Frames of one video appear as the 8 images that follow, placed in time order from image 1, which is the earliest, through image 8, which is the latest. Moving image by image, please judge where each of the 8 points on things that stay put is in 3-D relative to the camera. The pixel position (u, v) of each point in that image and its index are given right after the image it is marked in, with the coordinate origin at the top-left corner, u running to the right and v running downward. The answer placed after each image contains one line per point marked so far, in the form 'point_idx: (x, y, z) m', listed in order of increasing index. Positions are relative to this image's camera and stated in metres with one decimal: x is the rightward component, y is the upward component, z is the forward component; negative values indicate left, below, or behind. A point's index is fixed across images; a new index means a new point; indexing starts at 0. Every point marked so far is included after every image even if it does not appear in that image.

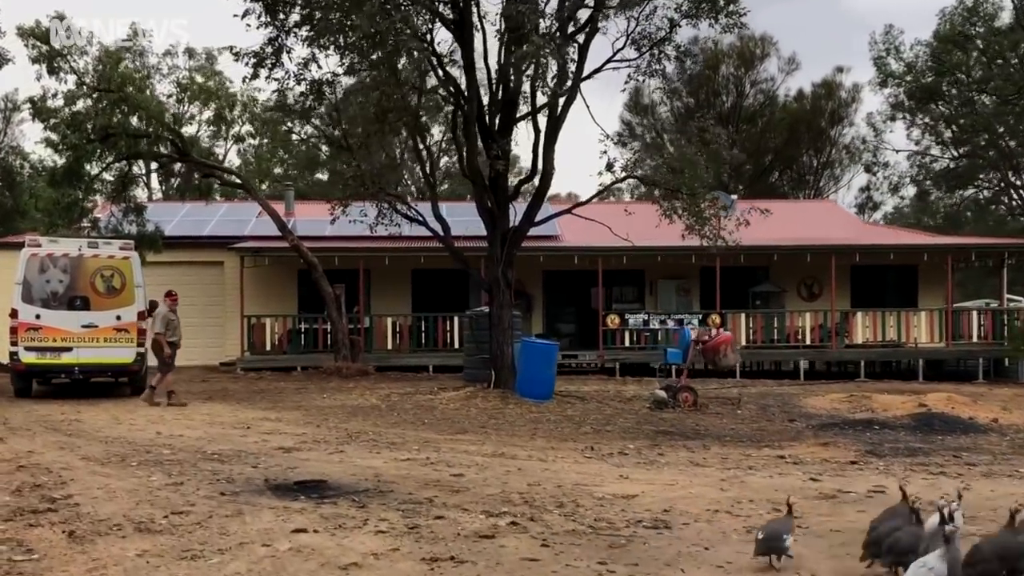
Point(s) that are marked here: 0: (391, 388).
0: (-1.8, -1.5, +16.0) m
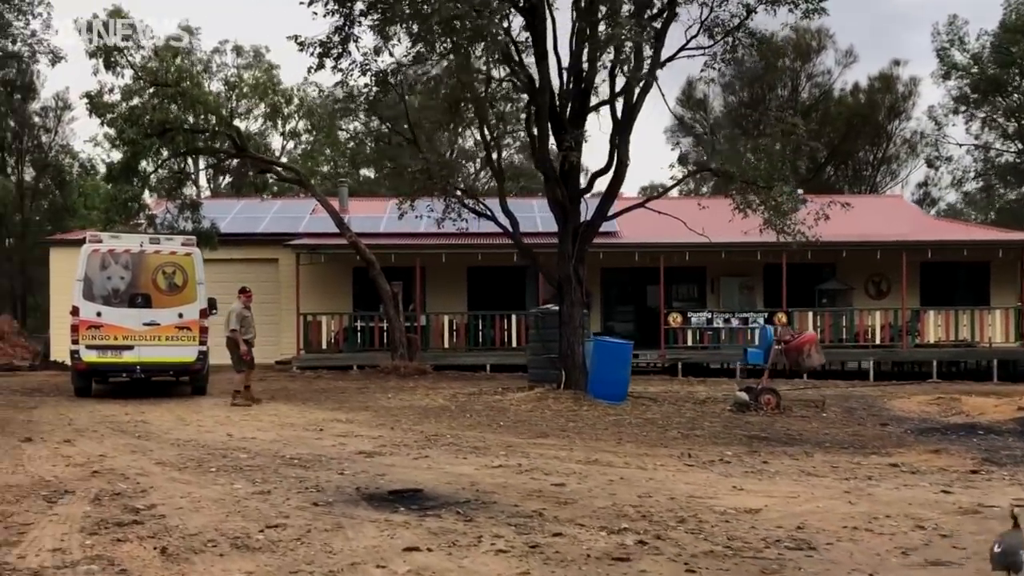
0: (-0.8, -1.5, +15.6) m
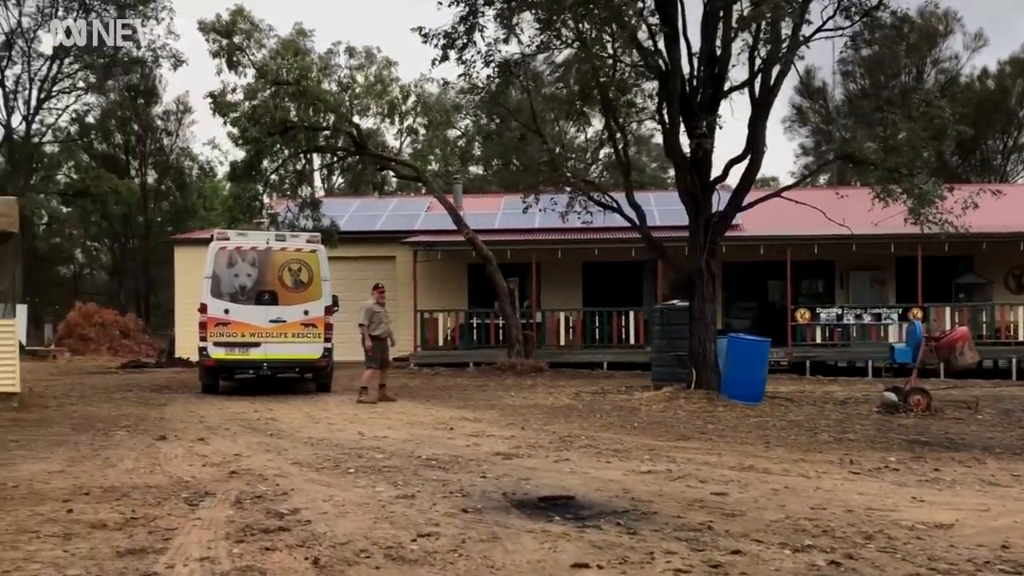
0: (+0.9, -1.4, +15.2) m
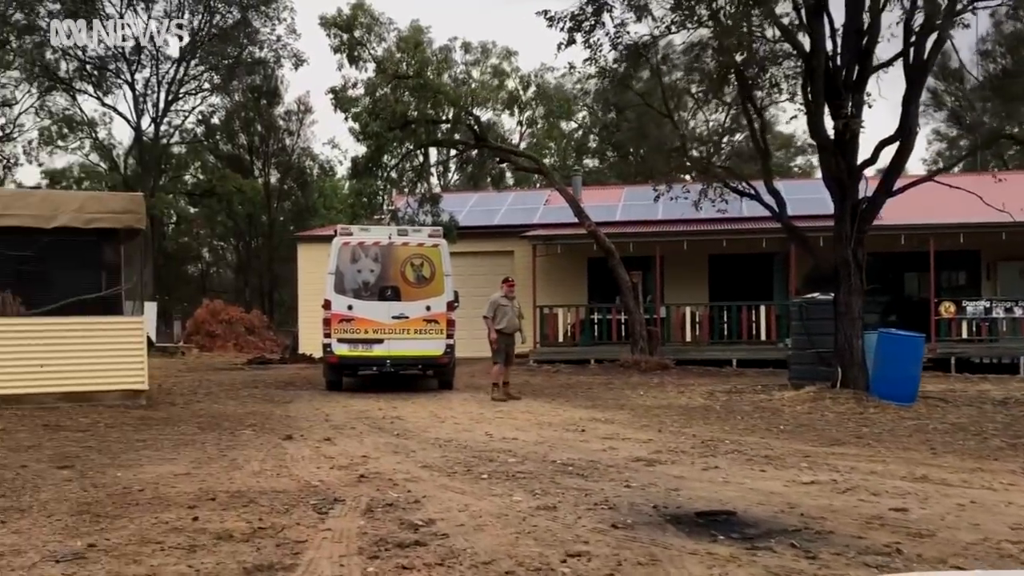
0: (+2.7, -1.3, +14.5) m
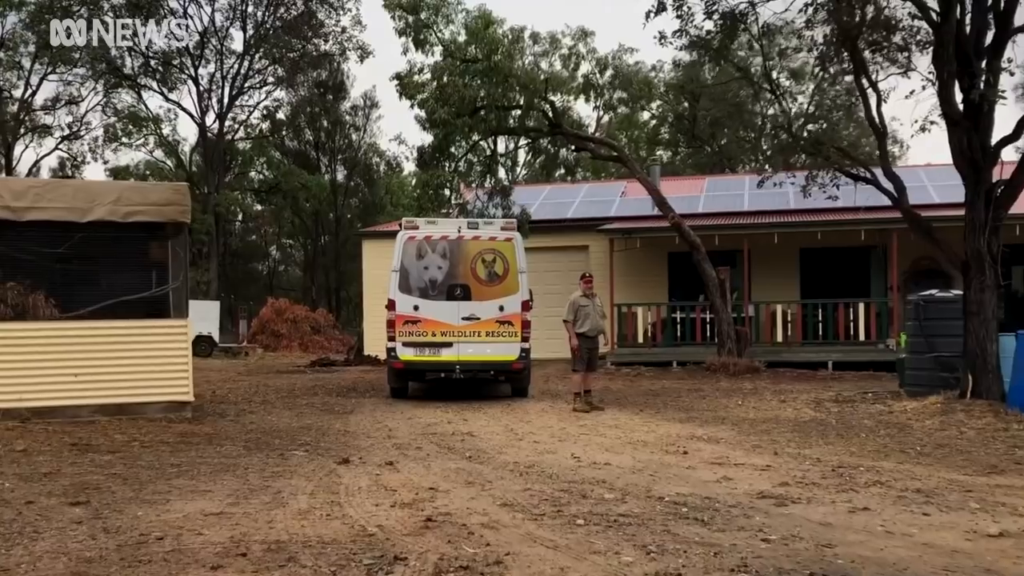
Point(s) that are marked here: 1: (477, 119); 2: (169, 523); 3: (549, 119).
0: (+3.7, -1.3, +13.1) m
1: (-0.5, +2.6, +16.0) m
2: (-1.6, -1.1, +5.1) m
3: (+0.6, +2.7, +16.8) m
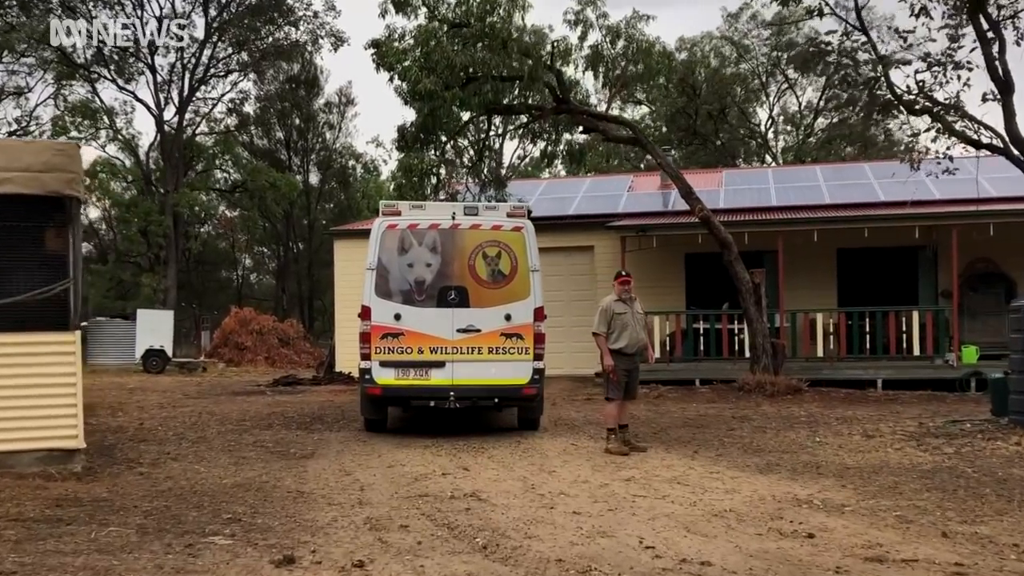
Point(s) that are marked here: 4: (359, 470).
0: (+3.7, -1.3, +10.6) m
1: (-0.5, +2.5, +13.4) m
2: (-1.4, -1.1, +2.5) m
3: (+0.6, +2.6, +14.2) m
4: (-1.1, -1.2, +7.2) m
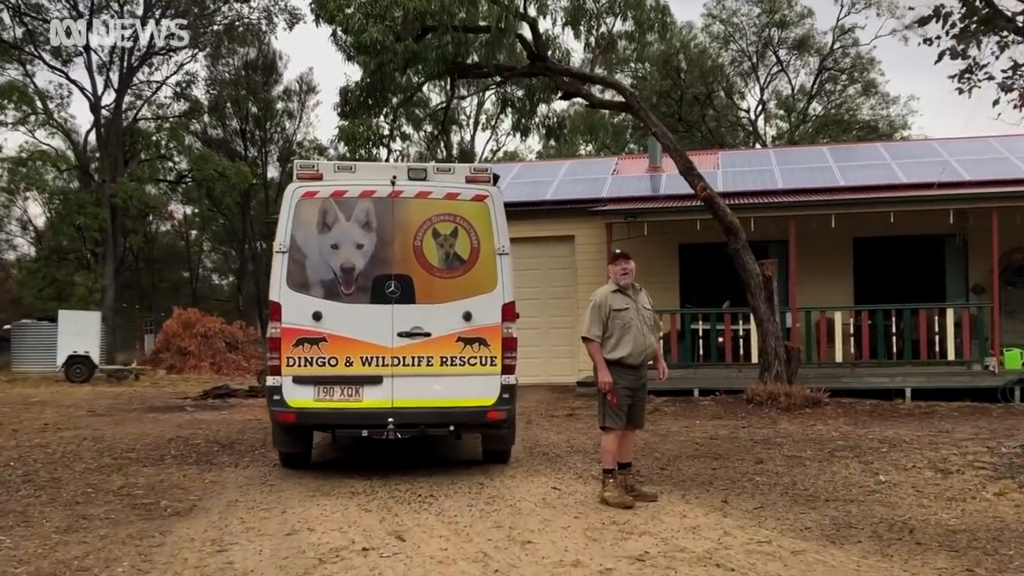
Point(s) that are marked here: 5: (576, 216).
0: (+3.4, -1.2, +8.4) m
1: (-0.9, +2.6, +11.2) m
2: (-1.5, -1.0, +0.2) m
3: (+0.2, +2.7, +12.0) m
4: (-1.3, -1.2, +4.9) m
5: (+0.9, +1.0, +14.5) m
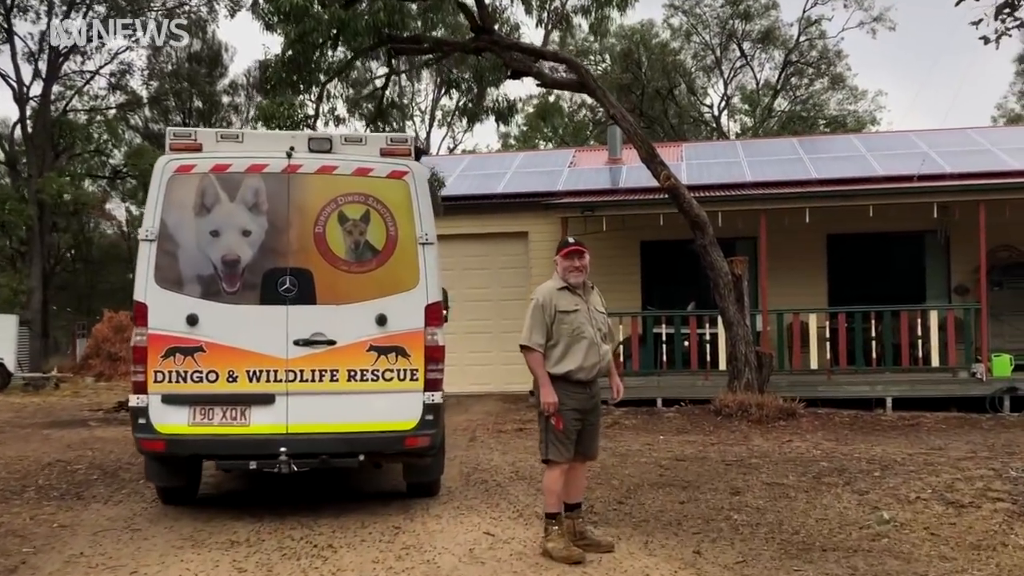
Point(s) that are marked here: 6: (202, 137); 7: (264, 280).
0: (+3.0, -1.2, +7.3) m
1: (-1.5, +2.6, +9.9) m
2: (-1.7, -1.0, -1.1) m
3: (-0.4, +2.7, +10.8) m
4: (-1.6, -1.1, +3.6) m
5: (+0.2, +1.0, +13.3) m
6: (-1.6, +0.8, +5.5) m
7: (-1.2, 0.0, +5.3) m
